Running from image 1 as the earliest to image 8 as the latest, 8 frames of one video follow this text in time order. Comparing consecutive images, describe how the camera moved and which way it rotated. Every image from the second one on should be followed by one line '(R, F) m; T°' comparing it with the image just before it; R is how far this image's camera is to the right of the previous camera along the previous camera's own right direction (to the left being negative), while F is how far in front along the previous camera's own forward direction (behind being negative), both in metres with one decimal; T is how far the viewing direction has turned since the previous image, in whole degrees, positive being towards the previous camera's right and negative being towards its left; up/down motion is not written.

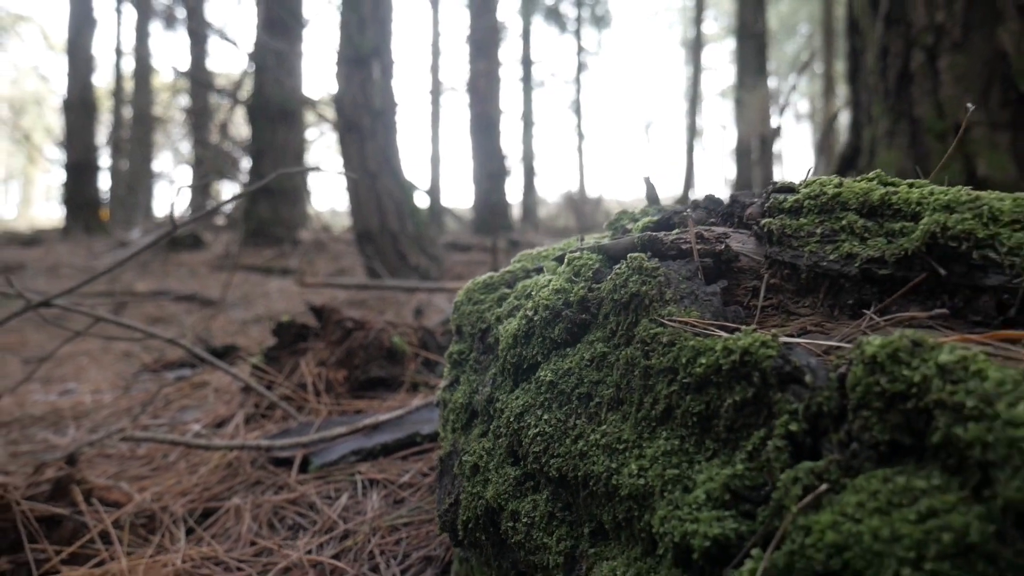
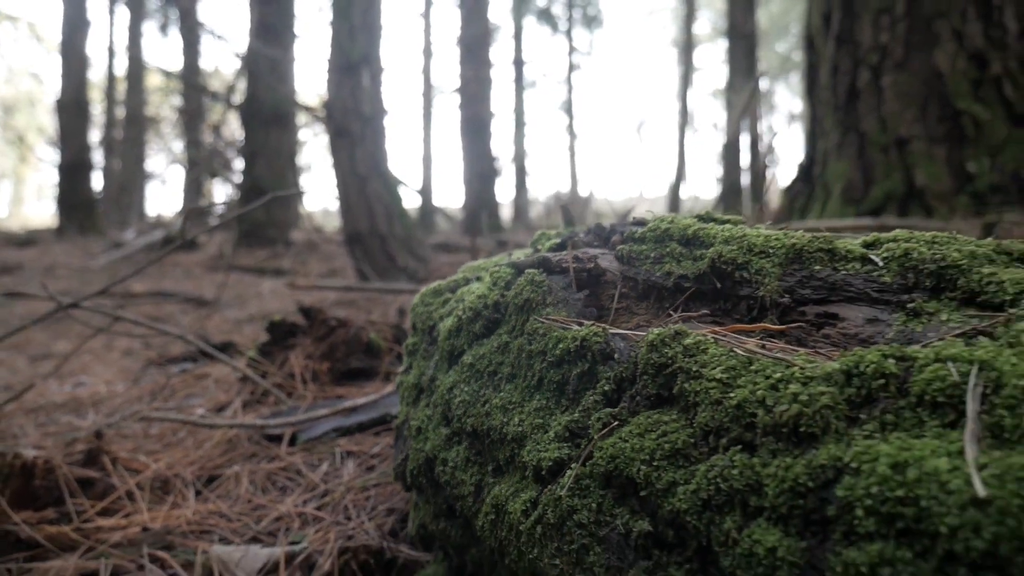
(+0.1, -0.6) m; 0°
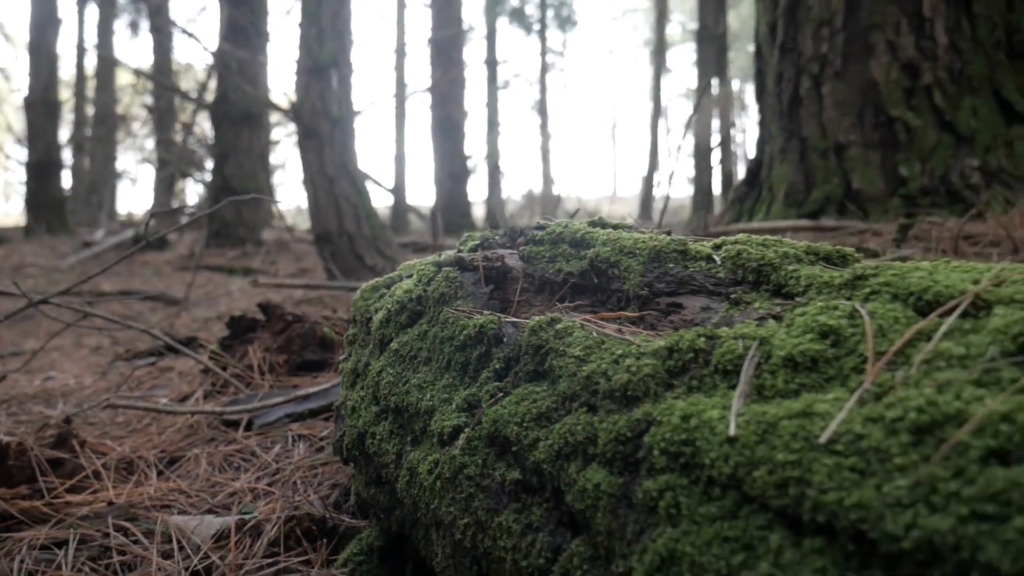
(+0.1, -0.3) m; +2°
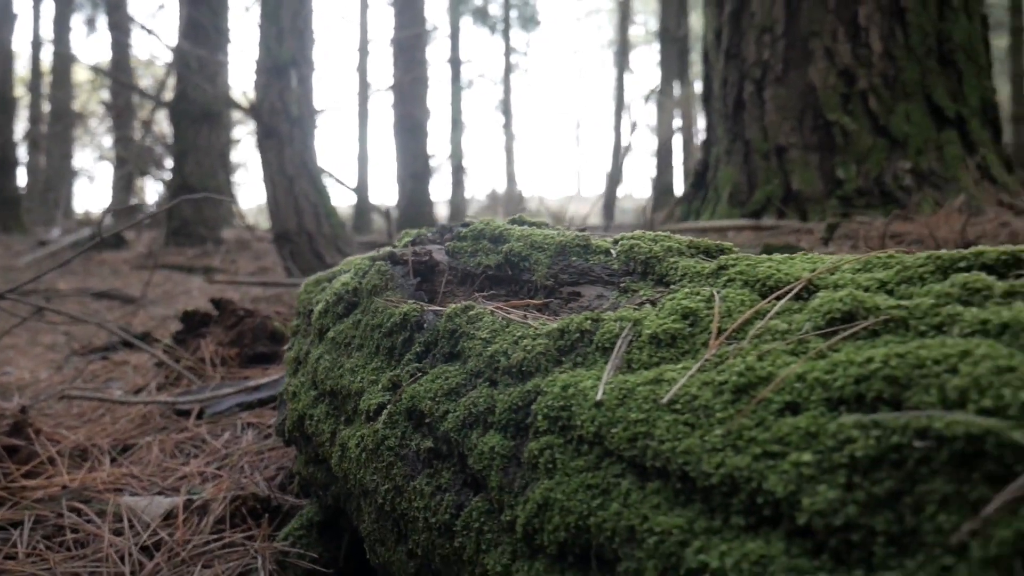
(+0.1, -0.2) m; +2°
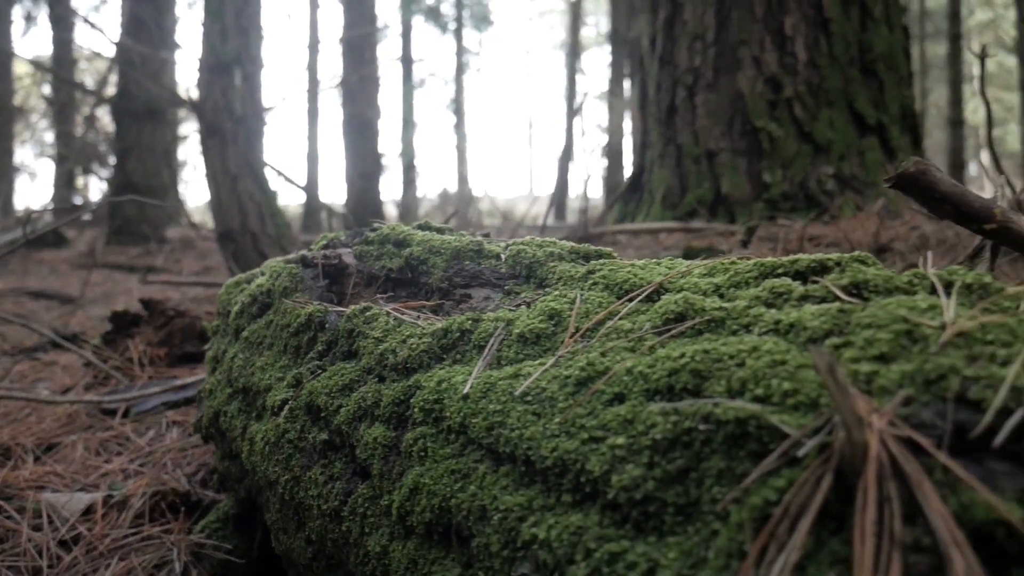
(+0.1, -0.1) m; +3°
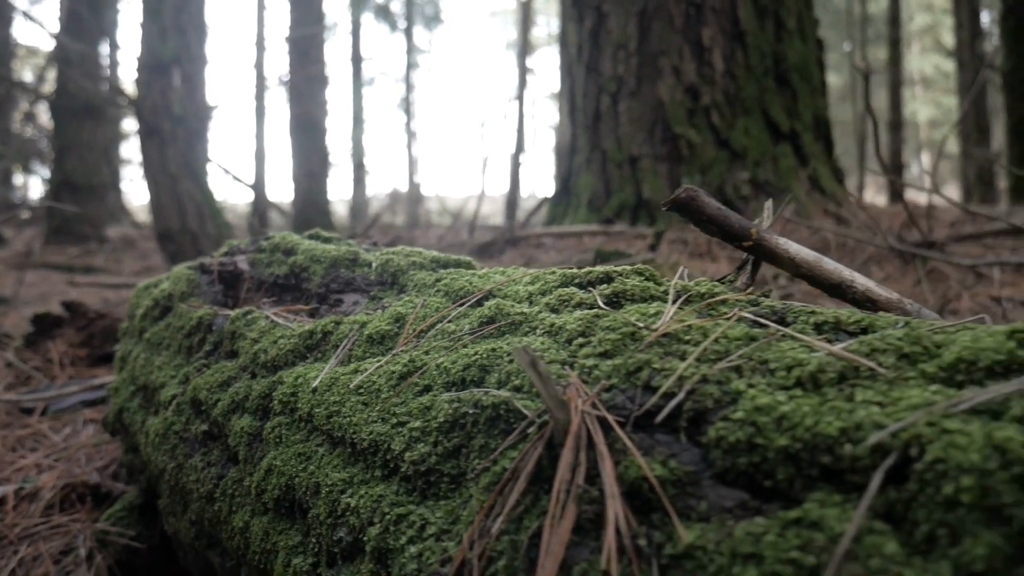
(+0.2, -0.3) m; +3°
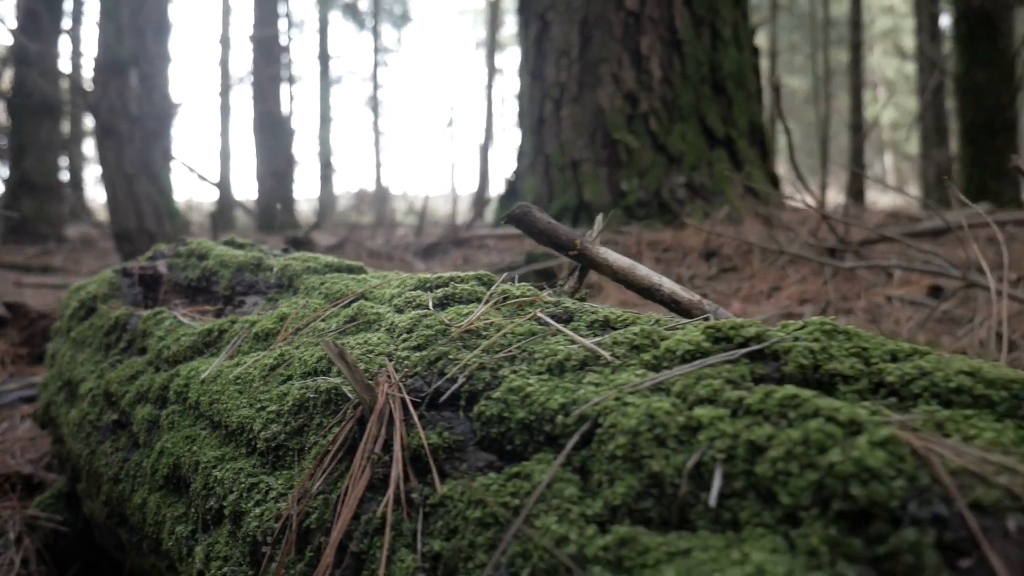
(+0.3, -0.3) m; +2°
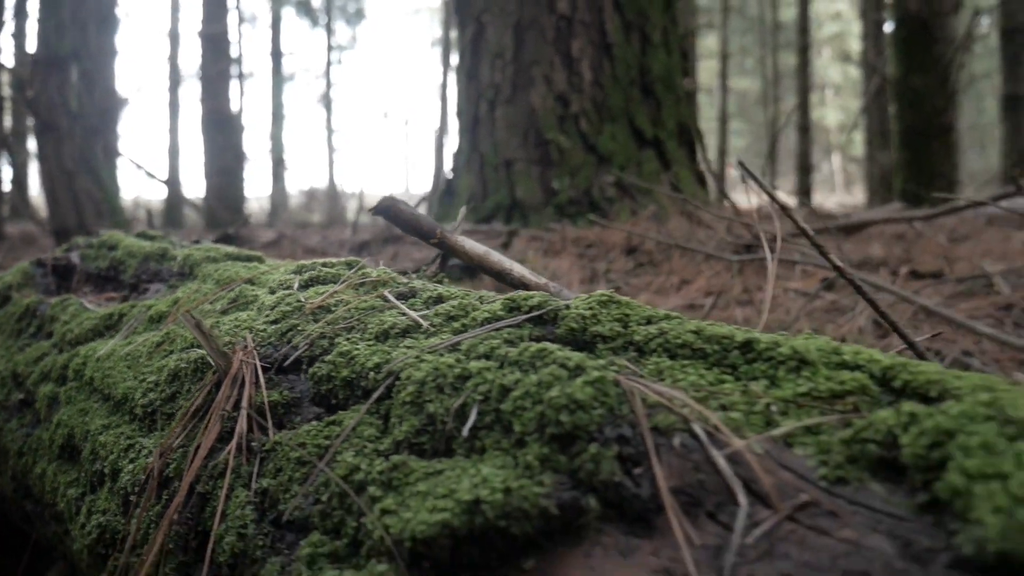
(+0.2, -0.2) m; +3°
